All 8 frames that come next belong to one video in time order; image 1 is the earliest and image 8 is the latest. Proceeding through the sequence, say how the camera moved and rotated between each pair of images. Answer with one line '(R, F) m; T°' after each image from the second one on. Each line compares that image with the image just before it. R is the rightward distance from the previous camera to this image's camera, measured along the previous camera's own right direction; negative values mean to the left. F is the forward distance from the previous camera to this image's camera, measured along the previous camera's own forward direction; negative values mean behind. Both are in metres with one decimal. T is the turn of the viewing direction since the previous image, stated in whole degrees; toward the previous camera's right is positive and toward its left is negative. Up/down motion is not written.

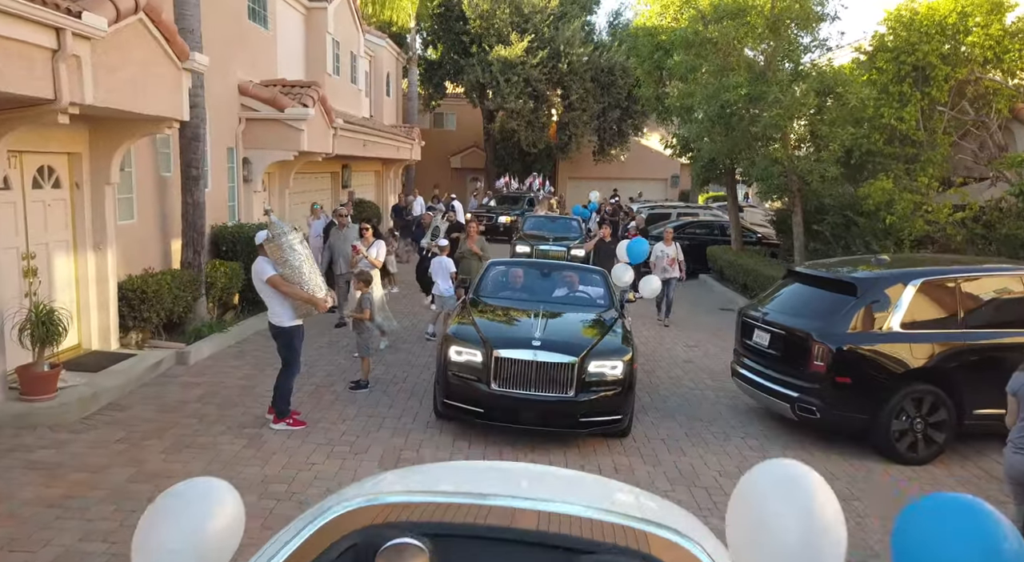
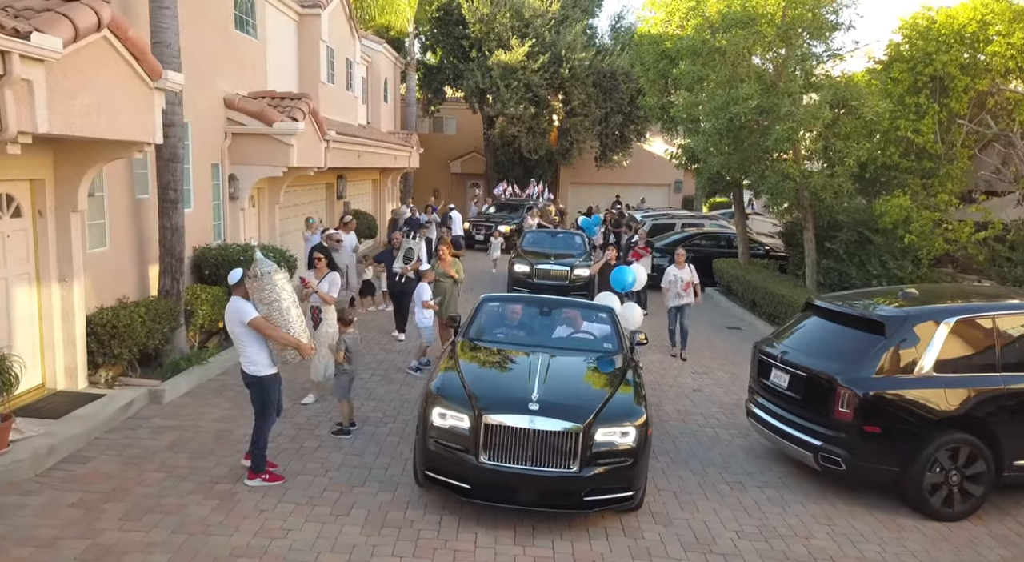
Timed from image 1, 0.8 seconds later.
(0.0, +0.6) m; 0°
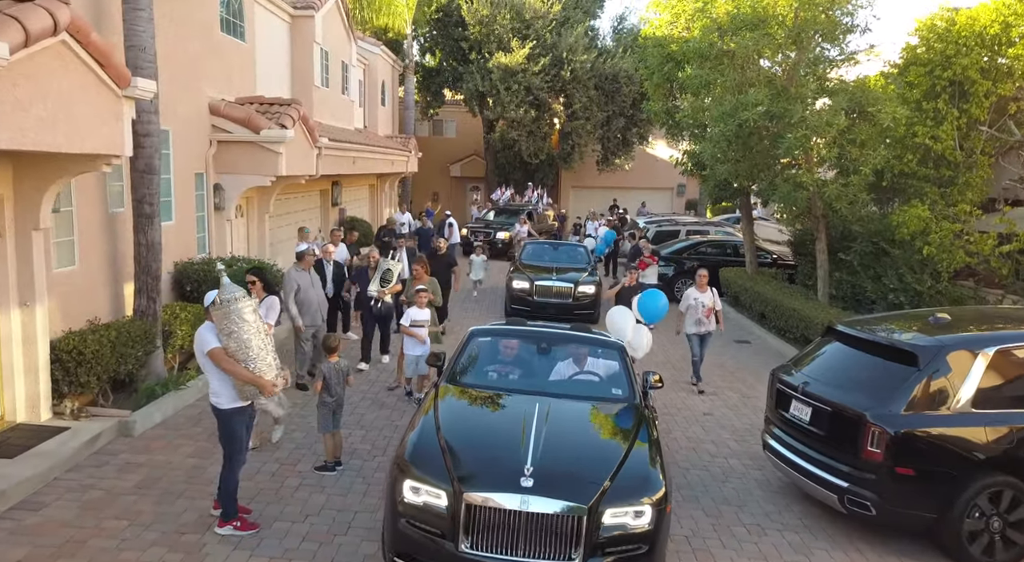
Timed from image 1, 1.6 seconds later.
(0.0, +0.6) m; 0°
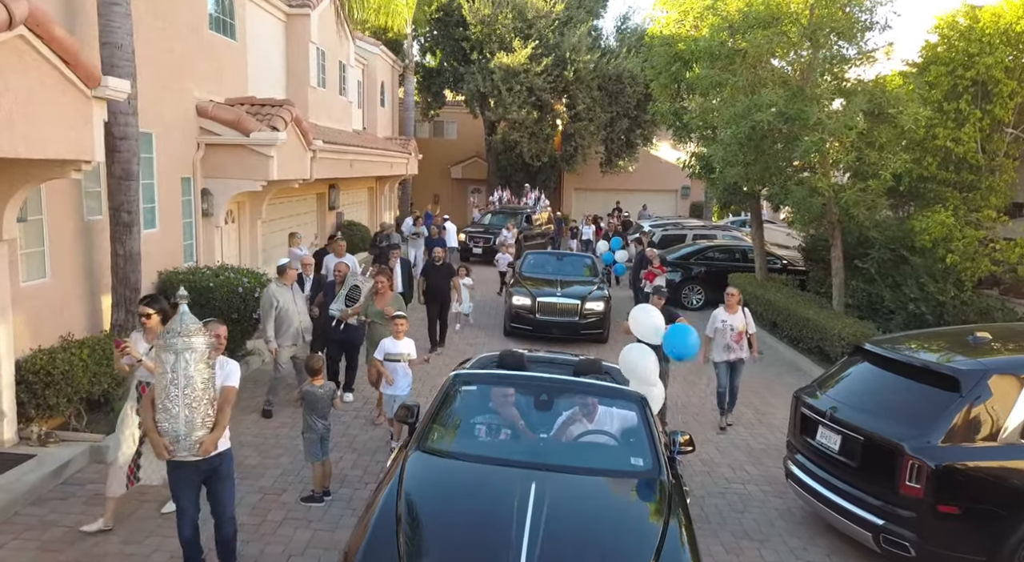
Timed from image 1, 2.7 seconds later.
(0.0, +0.5) m; 0°
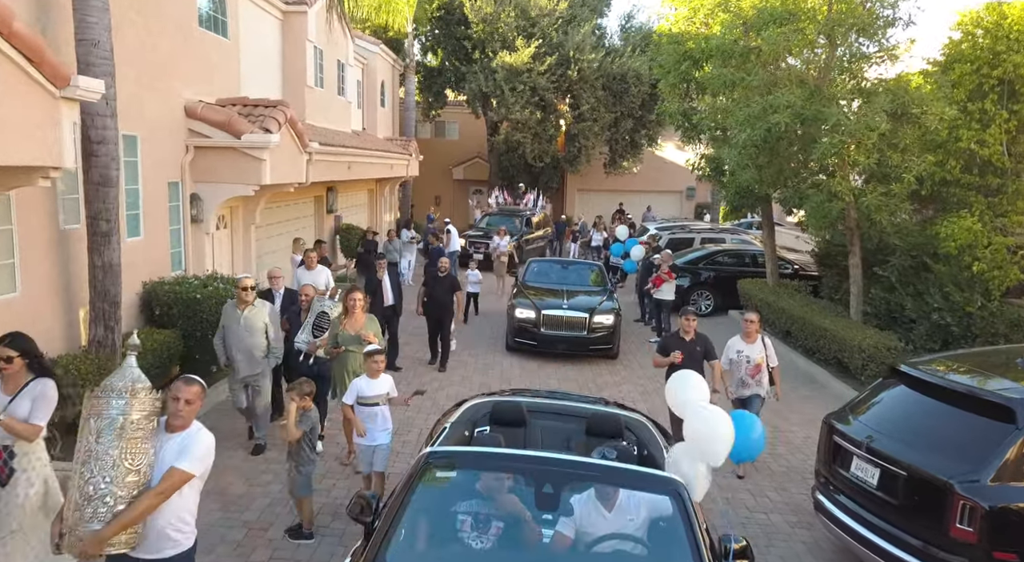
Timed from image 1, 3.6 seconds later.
(0.0, +0.5) m; 0°
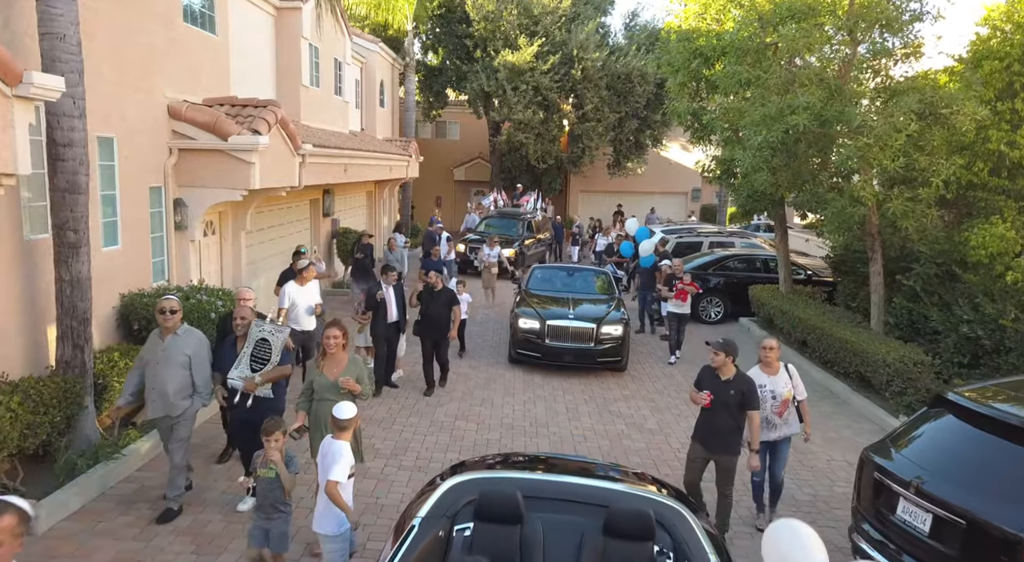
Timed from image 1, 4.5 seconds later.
(0.0, +0.6) m; 0°
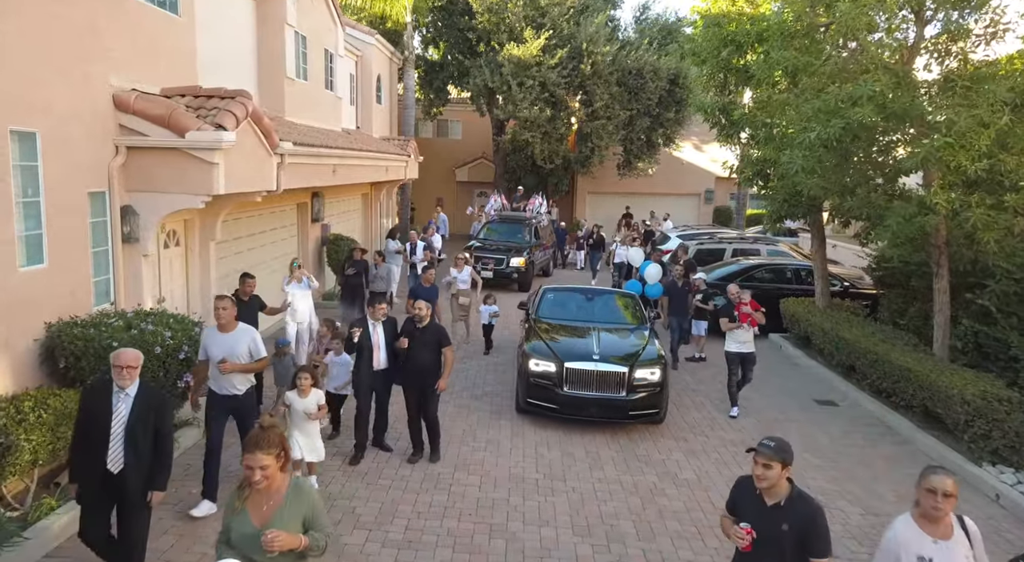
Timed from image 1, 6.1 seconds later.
(-0.1, +1.6) m; 0°
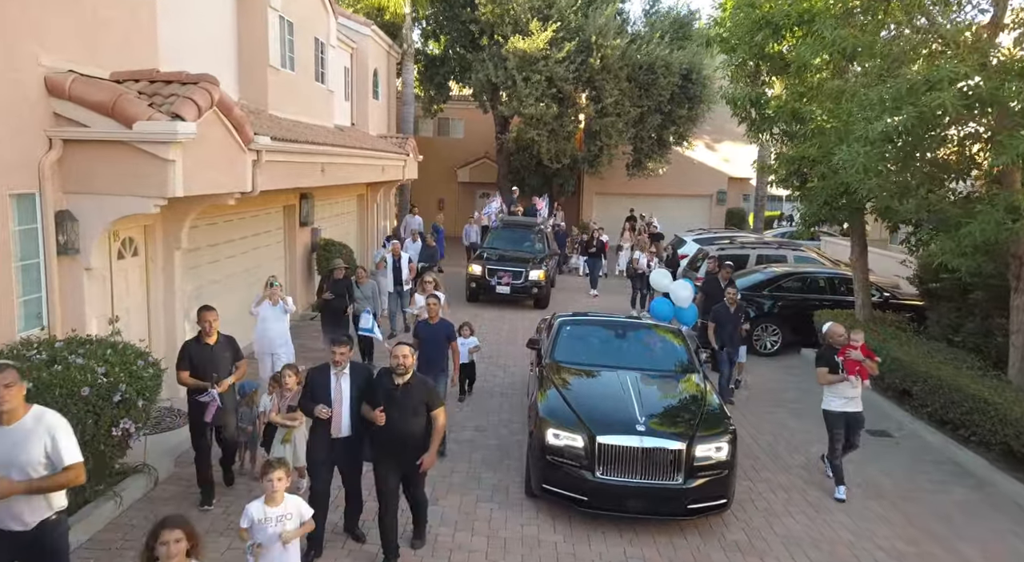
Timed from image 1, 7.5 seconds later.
(-0.1, +1.4) m; 0°
